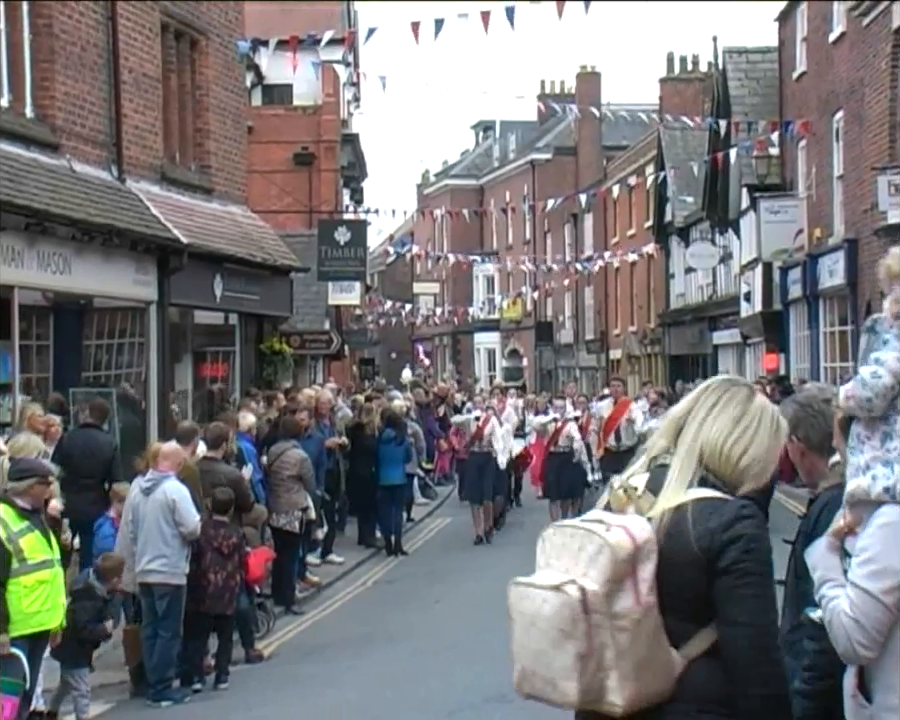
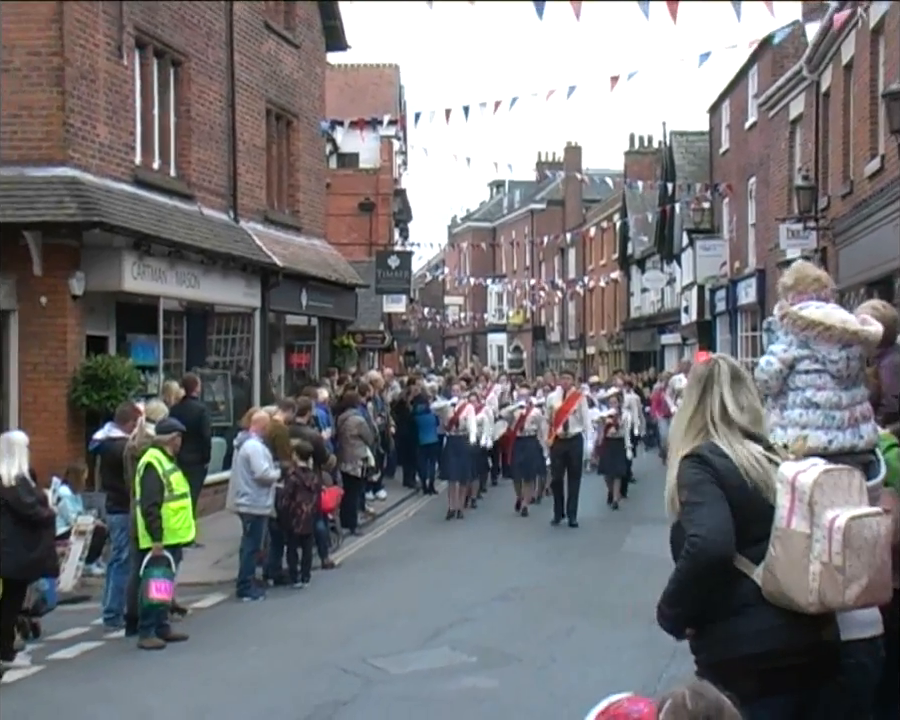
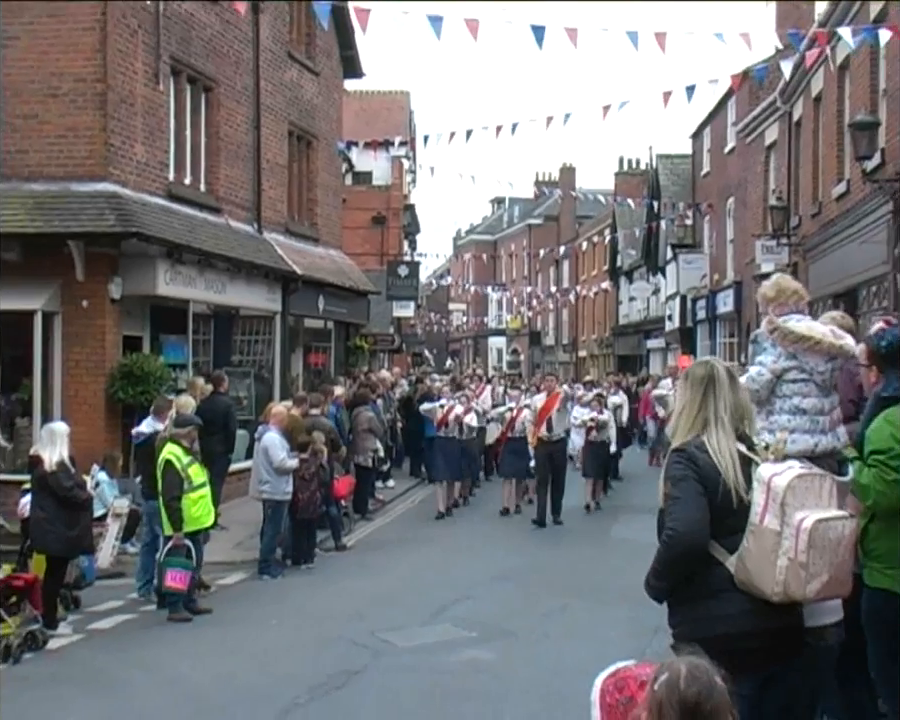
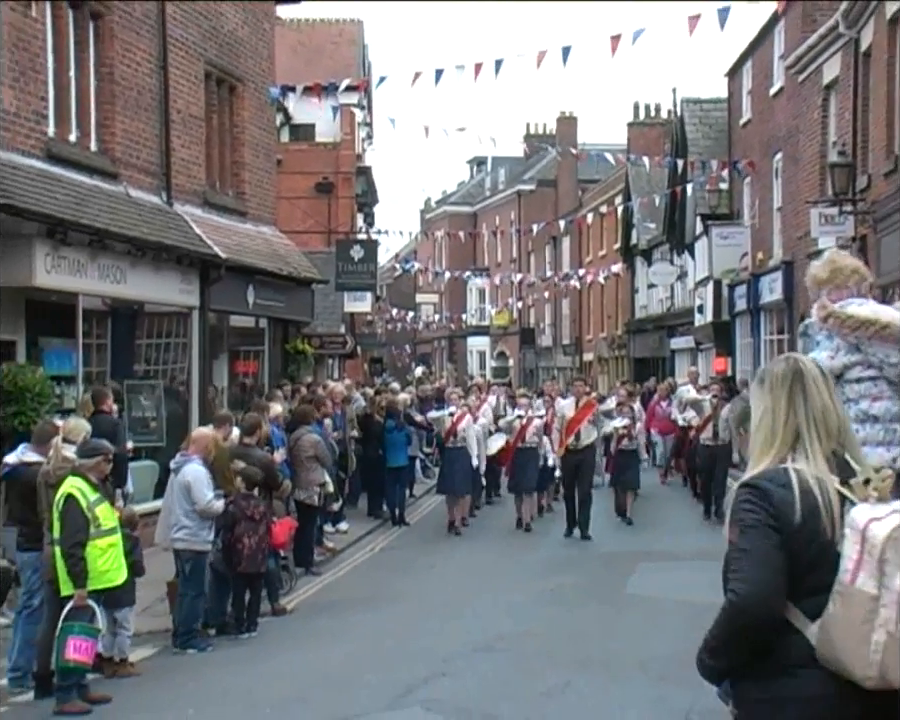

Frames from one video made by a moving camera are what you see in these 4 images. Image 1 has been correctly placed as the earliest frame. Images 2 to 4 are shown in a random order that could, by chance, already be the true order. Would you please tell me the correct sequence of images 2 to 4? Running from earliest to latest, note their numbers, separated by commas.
4, 2, 3
